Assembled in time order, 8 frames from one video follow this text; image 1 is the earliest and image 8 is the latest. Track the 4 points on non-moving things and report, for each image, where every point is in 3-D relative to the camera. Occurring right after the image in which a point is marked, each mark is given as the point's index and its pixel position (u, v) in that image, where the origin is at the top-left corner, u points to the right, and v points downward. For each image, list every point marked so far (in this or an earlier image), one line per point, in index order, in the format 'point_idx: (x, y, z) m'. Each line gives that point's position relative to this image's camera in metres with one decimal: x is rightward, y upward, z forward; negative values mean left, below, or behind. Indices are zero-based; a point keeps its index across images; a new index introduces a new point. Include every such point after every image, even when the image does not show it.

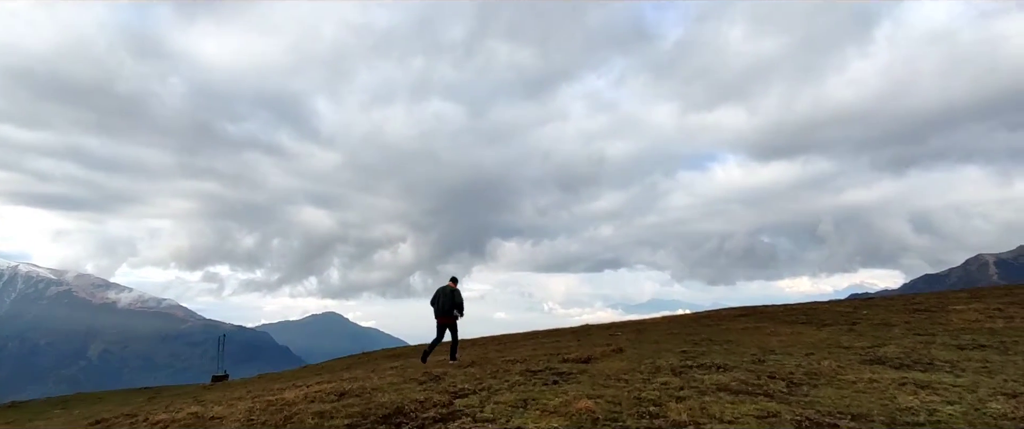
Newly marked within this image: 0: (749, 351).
0: (+5.4, -3.1, +14.0) m
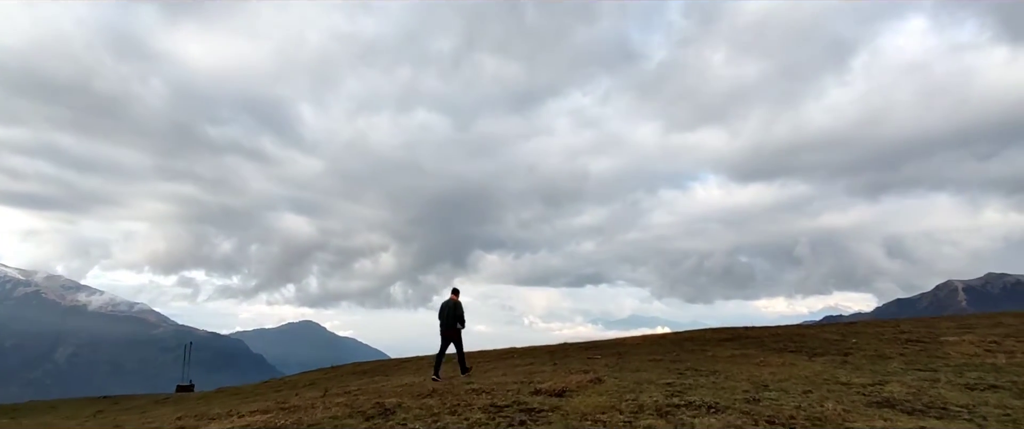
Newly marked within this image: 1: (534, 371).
0: (+4.7, -3.5, +12.7) m
1: (+0.6, -4.3, +16.8) m
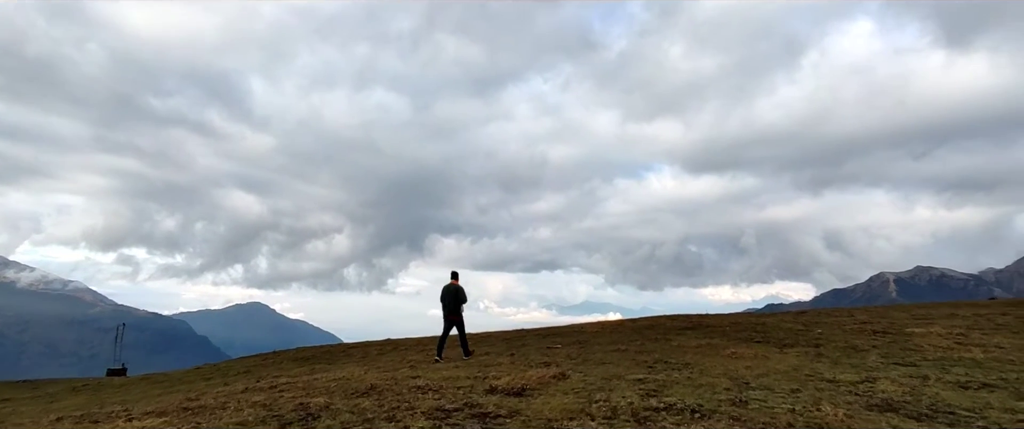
0: (+3.8, -3.1, +11.3) m
1: (-0.6, -3.6, +15.2) m
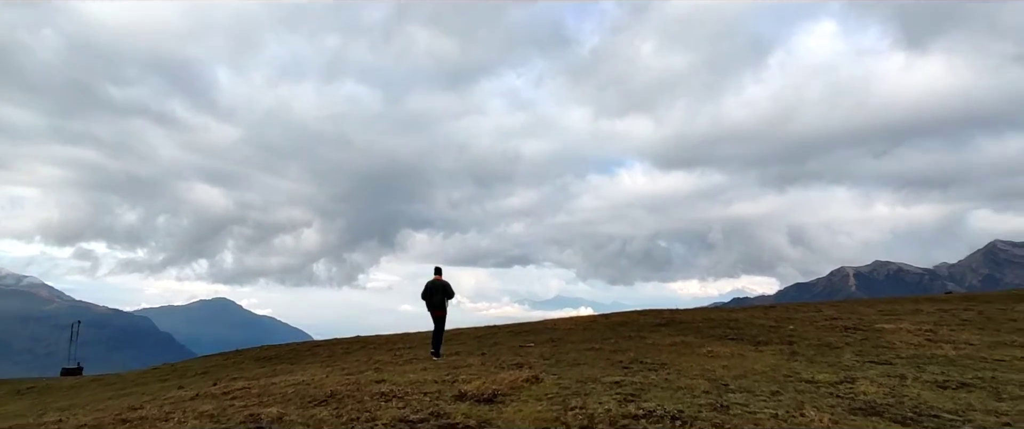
0: (+3.3, -3.0, +10.9) m
1: (-1.3, -3.5, +14.6) m
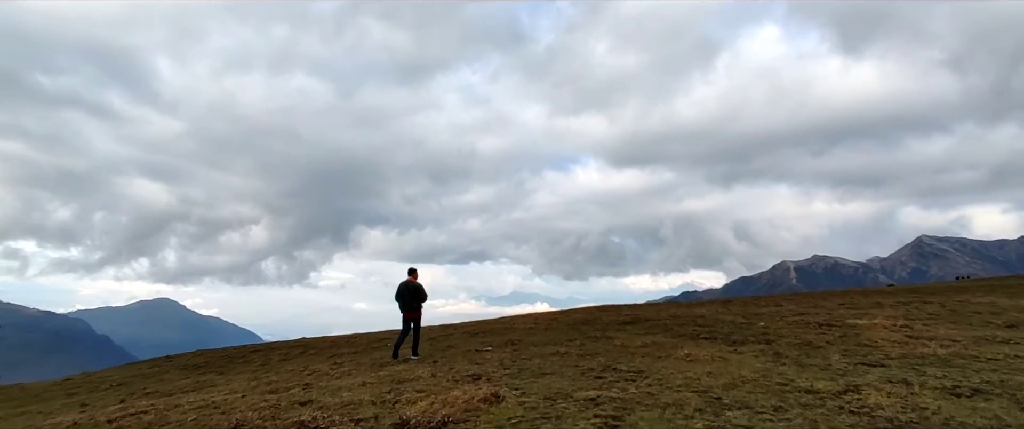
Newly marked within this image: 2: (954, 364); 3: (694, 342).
0: (+2.6, -2.8, +9.2) m
1: (-2.2, -3.2, +12.6) m
2: (+9.4, -3.2, +13.2) m
3: (+5.2, -3.6, +17.5) m
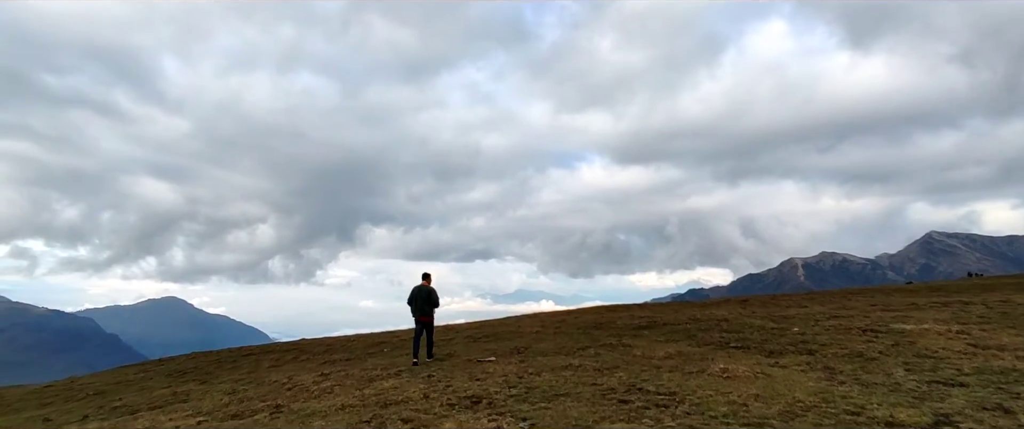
0: (+3.8, -2.8, +8.0) m
1: (-0.9, -3.3, +11.4) m
2: (+10.7, -3.2, +11.9) m
3: (+6.4, -3.6, +16.3) m
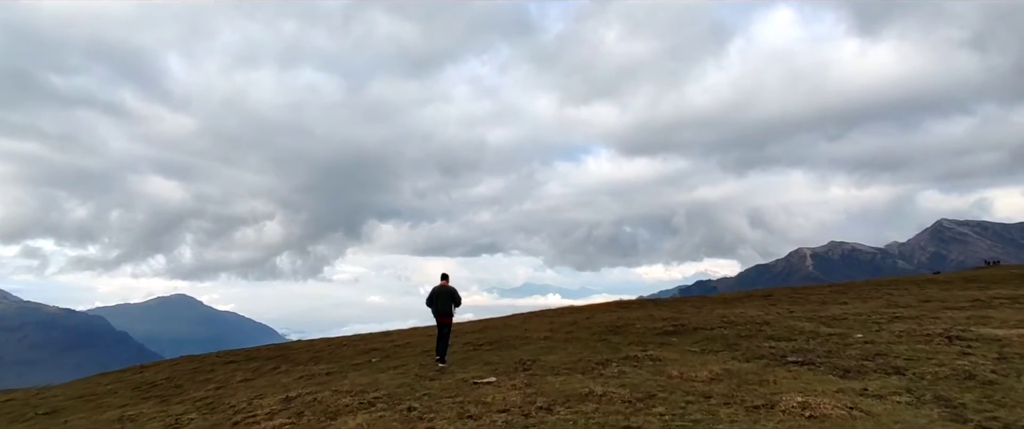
0: (-1.5, -5.5, +4.0) m
1: (-6.3, -6.0, +7.4) m
2: (+5.3, -5.7, +7.8) m
3: (+1.2, -6.1, +12.2) m
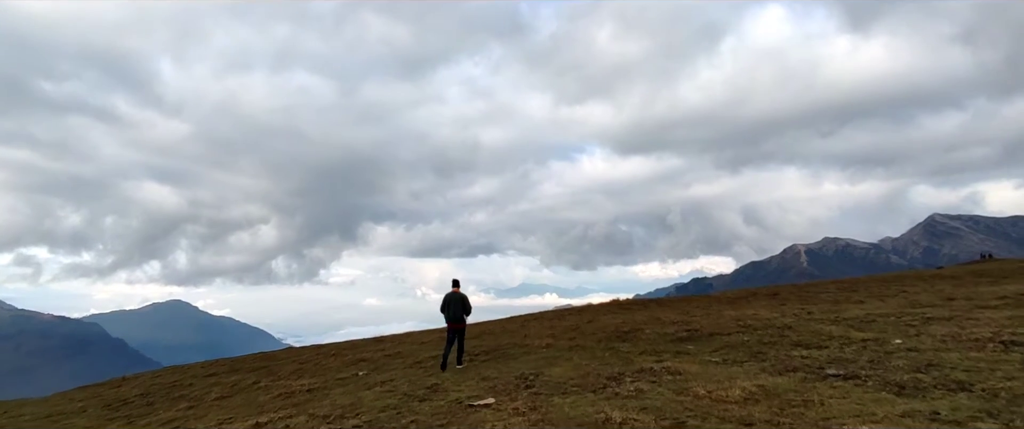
0: (-29.9, -12.0, +12.9) m
1: (-34.6, -12.5, +16.4) m
2: (-23.0, -12.2, +16.7) m
3: (-27.2, -12.6, +21.1) m
